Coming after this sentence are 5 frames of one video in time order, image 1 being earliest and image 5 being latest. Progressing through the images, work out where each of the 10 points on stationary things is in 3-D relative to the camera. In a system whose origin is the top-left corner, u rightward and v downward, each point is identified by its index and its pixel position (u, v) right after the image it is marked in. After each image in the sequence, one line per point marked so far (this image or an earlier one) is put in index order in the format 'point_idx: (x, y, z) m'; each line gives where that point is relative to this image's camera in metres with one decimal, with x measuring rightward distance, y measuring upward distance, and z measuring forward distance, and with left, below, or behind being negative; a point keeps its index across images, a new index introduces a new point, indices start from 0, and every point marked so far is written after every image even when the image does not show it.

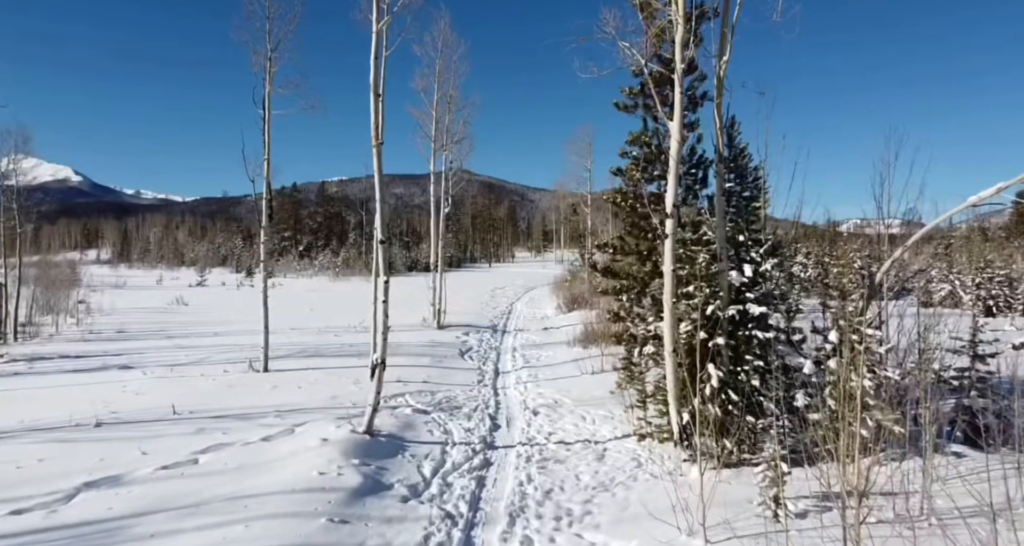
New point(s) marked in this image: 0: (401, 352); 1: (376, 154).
0: (-2.2, -1.6, +11.2) m
1: (-1.5, +1.3, +6.3) m
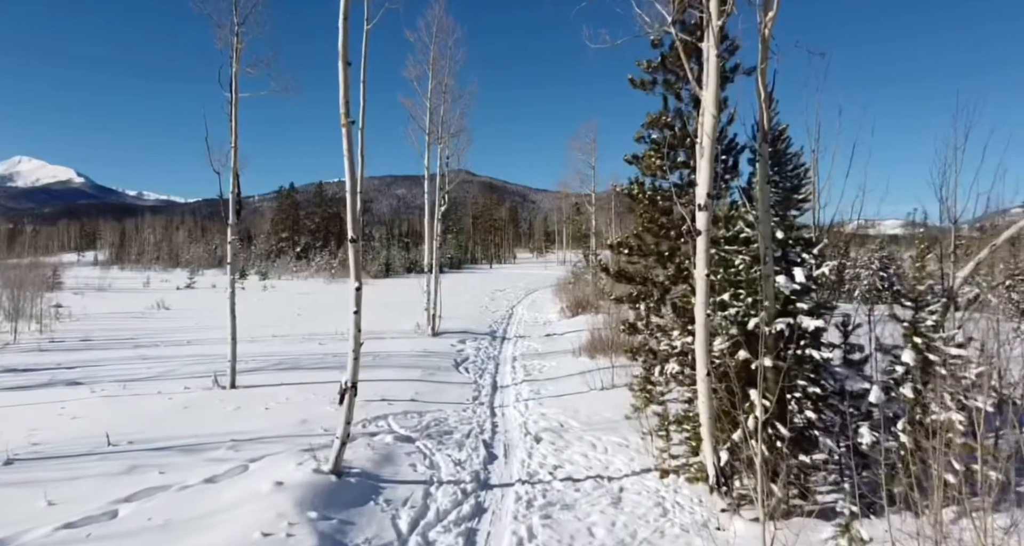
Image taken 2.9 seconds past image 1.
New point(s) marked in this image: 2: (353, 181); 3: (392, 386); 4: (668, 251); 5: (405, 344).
0: (-2.2, -1.6, +10.1) m
1: (-1.5, +1.3, +5.2) m
2: (-1.4, +0.8, +5.1) m
3: (-1.8, -1.7, +8.7) m
4: (+1.8, +0.2, +6.5) m
5: (-2.3, -1.5, +12.3) m
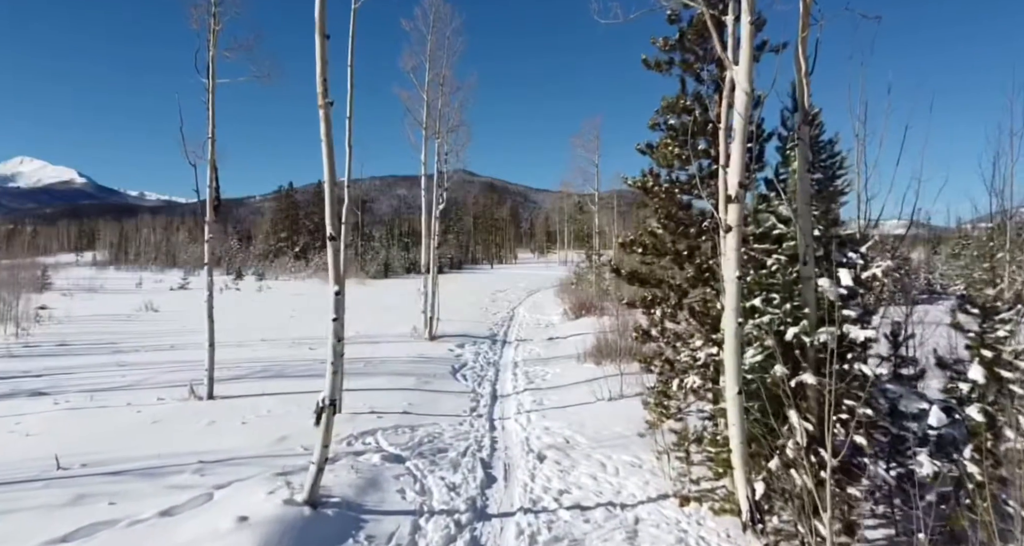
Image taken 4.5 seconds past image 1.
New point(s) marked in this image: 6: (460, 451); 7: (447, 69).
0: (-2.2, -1.6, +9.5) m
1: (-1.5, +1.2, +4.6) m
2: (-1.4, +0.8, +4.4) m
3: (-1.8, -1.7, +8.1) m
4: (+1.8, +0.2, +5.8) m
5: (-2.3, -1.5, +11.6) m
6: (-0.6, -2.0, +6.3) m
7: (-1.5, +4.8, +13.3) m
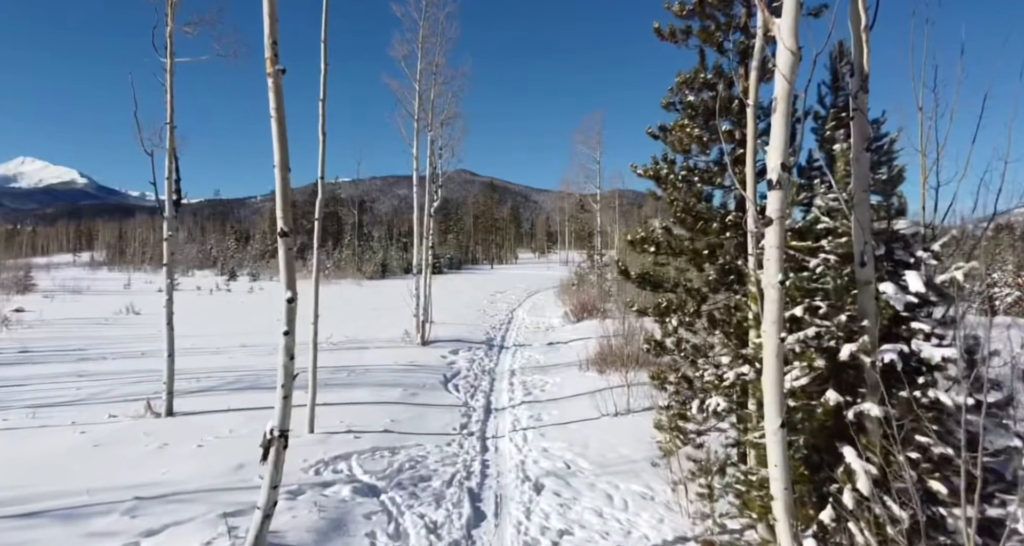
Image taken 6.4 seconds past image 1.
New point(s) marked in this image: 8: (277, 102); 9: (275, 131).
0: (-2.2, -1.7, +8.7) m
1: (-1.6, +1.2, +3.8) m
2: (-1.5, +0.8, +3.6) m
3: (-1.9, -1.8, +7.3) m
4: (+1.7, +0.2, +5.0) m
5: (-2.3, -1.6, +10.8) m
6: (-0.6, -2.0, +5.5) m
7: (-1.6, +4.7, +12.5) m
8: (-1.5, +1.1, +3.7) m
9: (-1.6, +0.9, +3.7) m
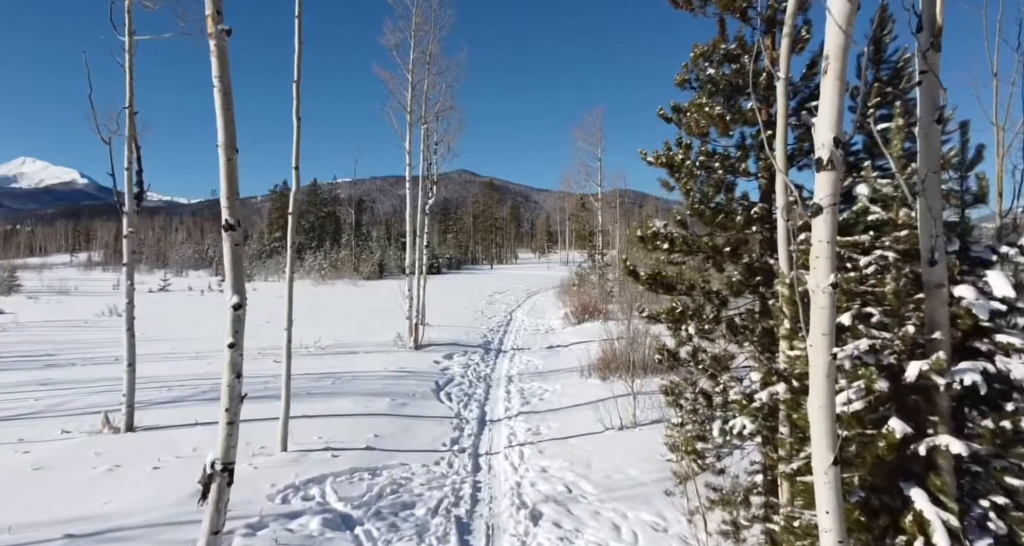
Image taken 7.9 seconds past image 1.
0: (-2.3, -1.7, +8.1) m
1: (-1.6, +1.2, +3.2) m
2: (-1.5, +0.8, +3.0) m
3: (-1.9, -1.8, +6.6) m
4: (+1.7, +0.2, +4.4) m
5: (-2.4, -1.6, +10.2) m
6: (-0.7, -2.0, +4.8) m
7: (-1.6, +4.7, +11.9) m
8: (-1.6, +1.1, +3.1) m
9: (-1.6, +0.9, +3.1) m
